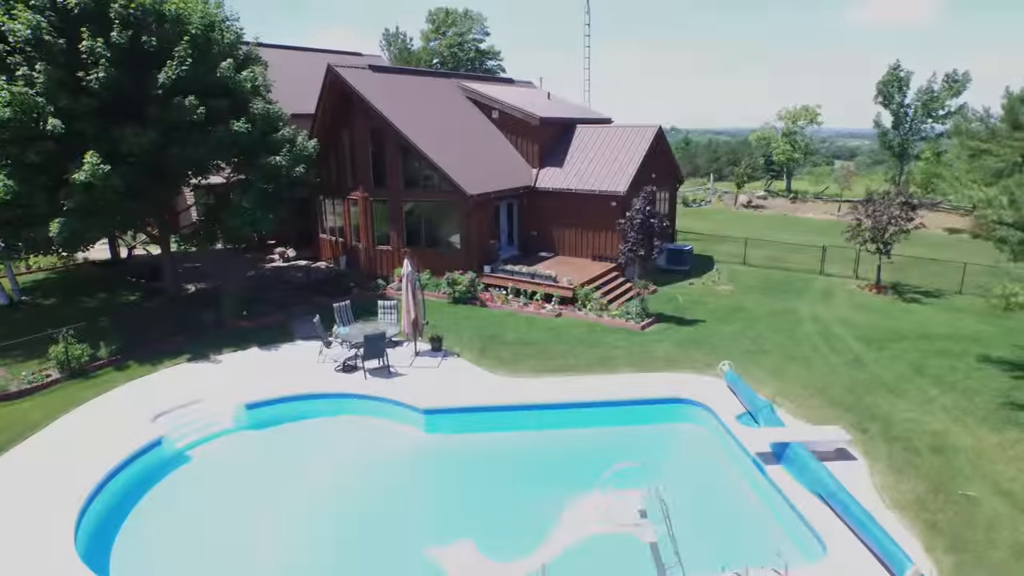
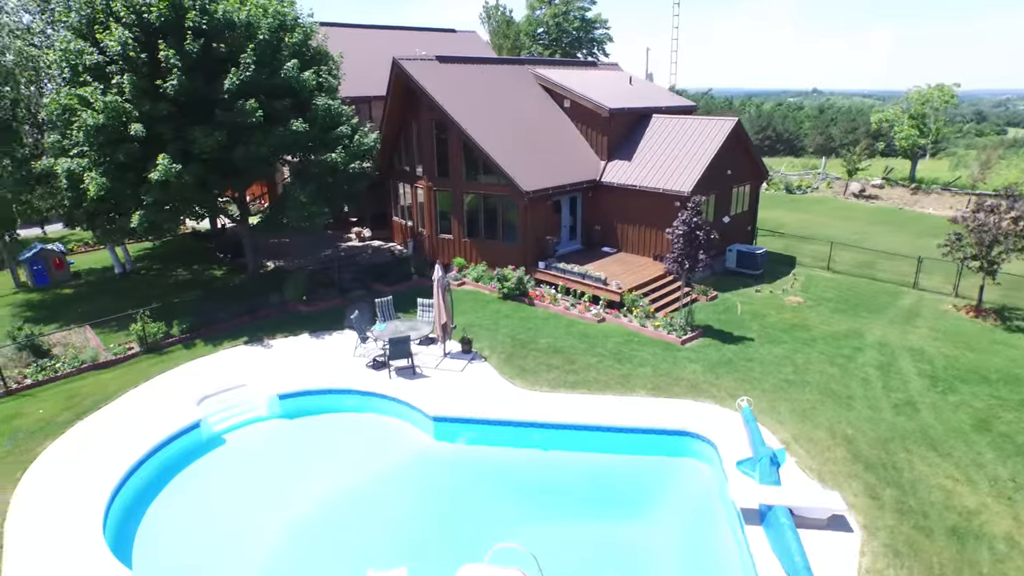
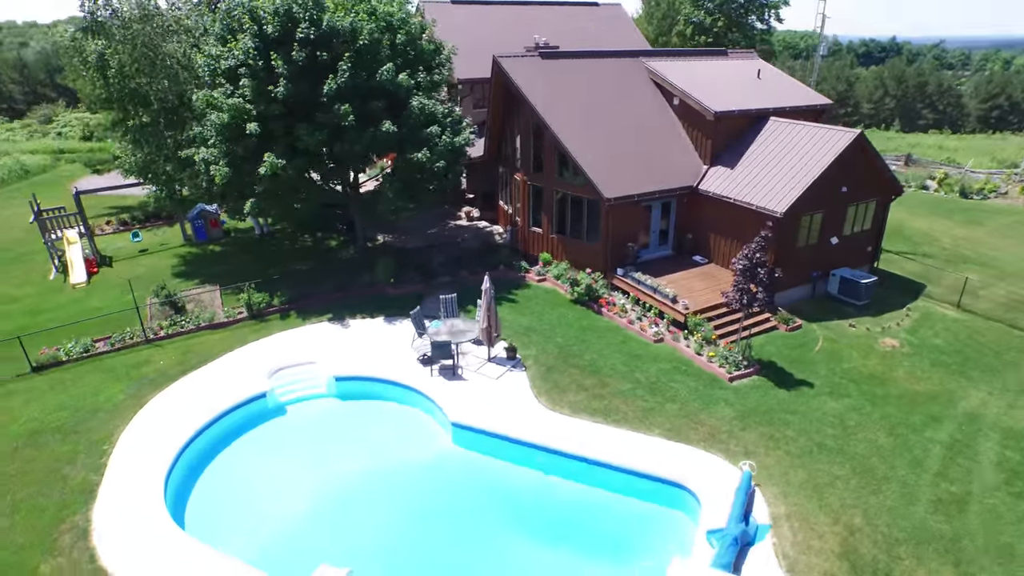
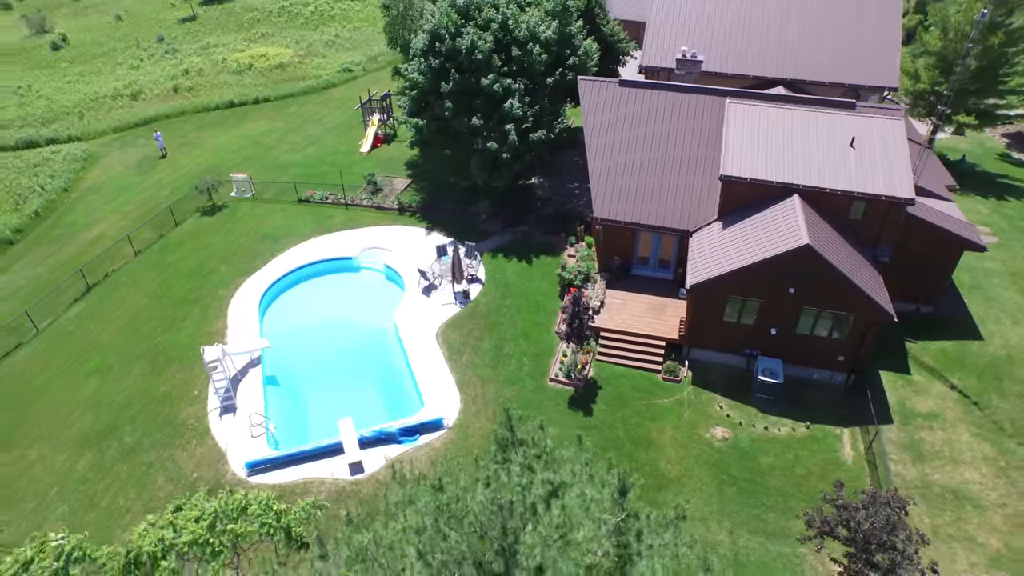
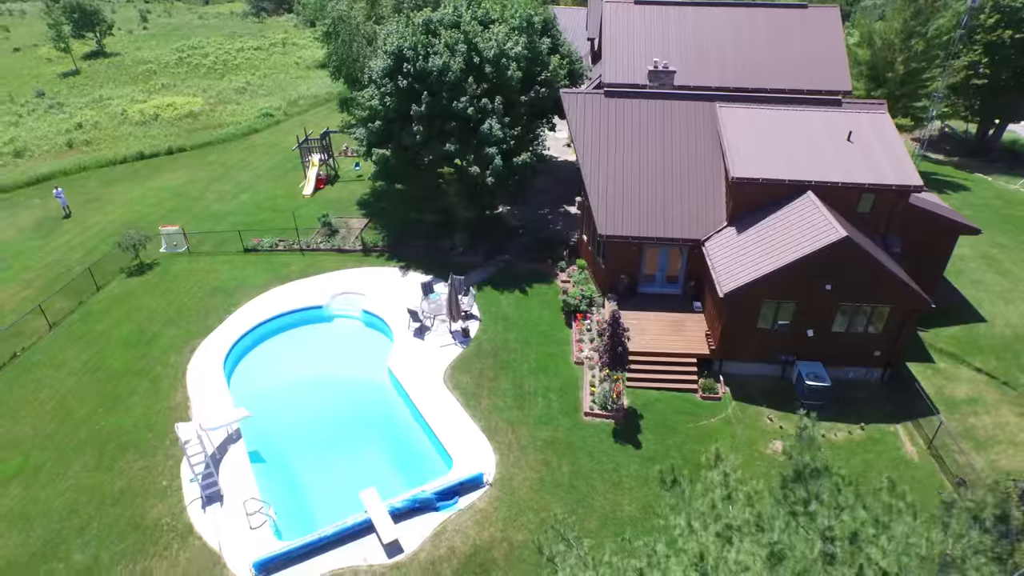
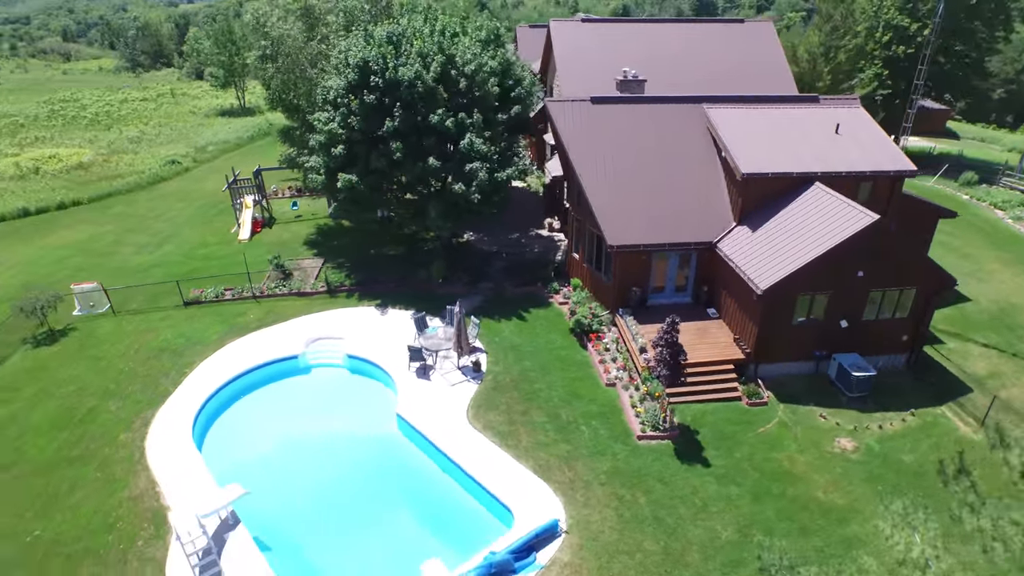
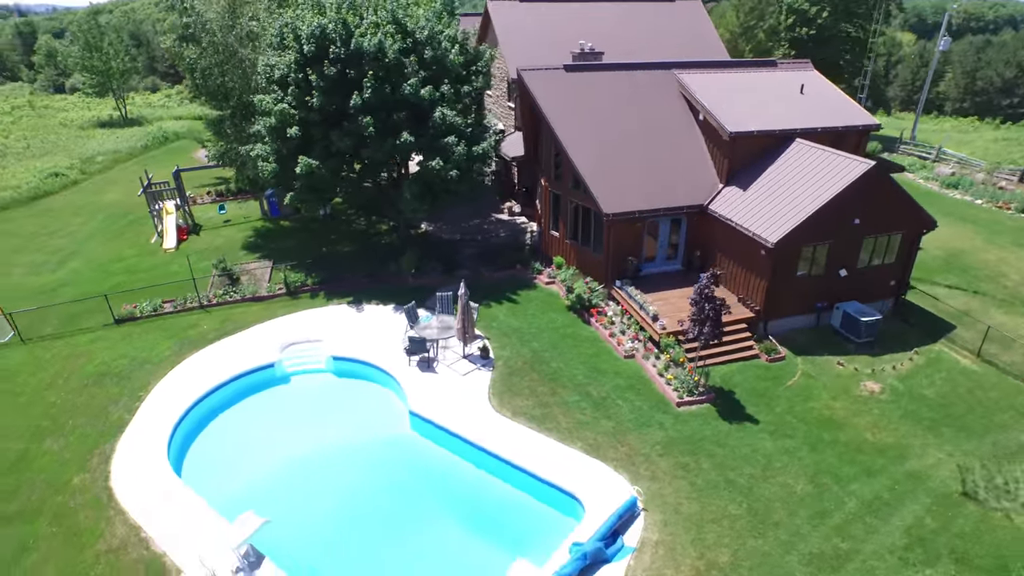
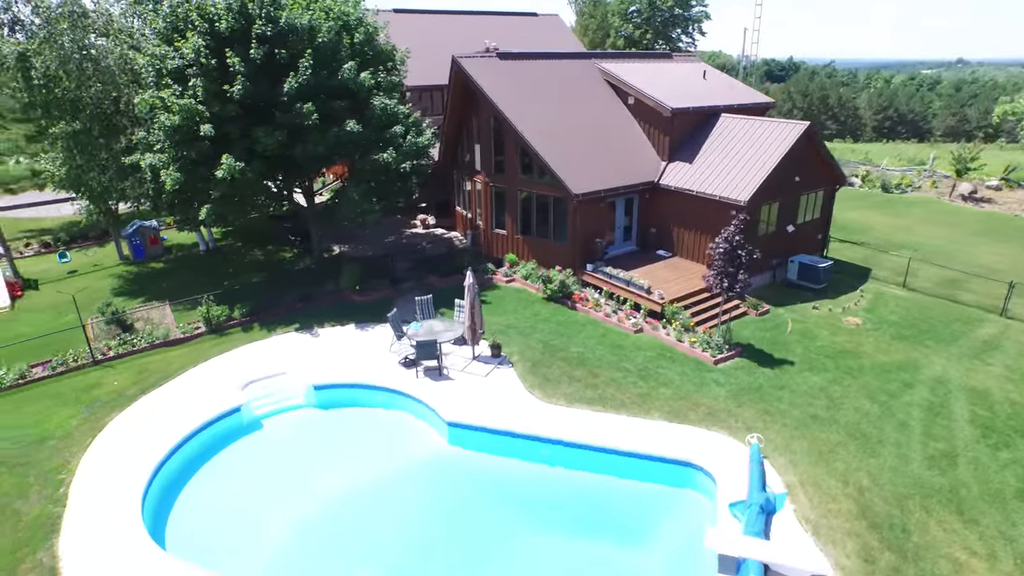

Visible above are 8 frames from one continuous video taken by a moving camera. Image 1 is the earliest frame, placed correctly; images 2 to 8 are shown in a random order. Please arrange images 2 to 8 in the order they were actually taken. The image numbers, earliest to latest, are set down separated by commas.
2, 8, 3, 7, 6, 5, 4
